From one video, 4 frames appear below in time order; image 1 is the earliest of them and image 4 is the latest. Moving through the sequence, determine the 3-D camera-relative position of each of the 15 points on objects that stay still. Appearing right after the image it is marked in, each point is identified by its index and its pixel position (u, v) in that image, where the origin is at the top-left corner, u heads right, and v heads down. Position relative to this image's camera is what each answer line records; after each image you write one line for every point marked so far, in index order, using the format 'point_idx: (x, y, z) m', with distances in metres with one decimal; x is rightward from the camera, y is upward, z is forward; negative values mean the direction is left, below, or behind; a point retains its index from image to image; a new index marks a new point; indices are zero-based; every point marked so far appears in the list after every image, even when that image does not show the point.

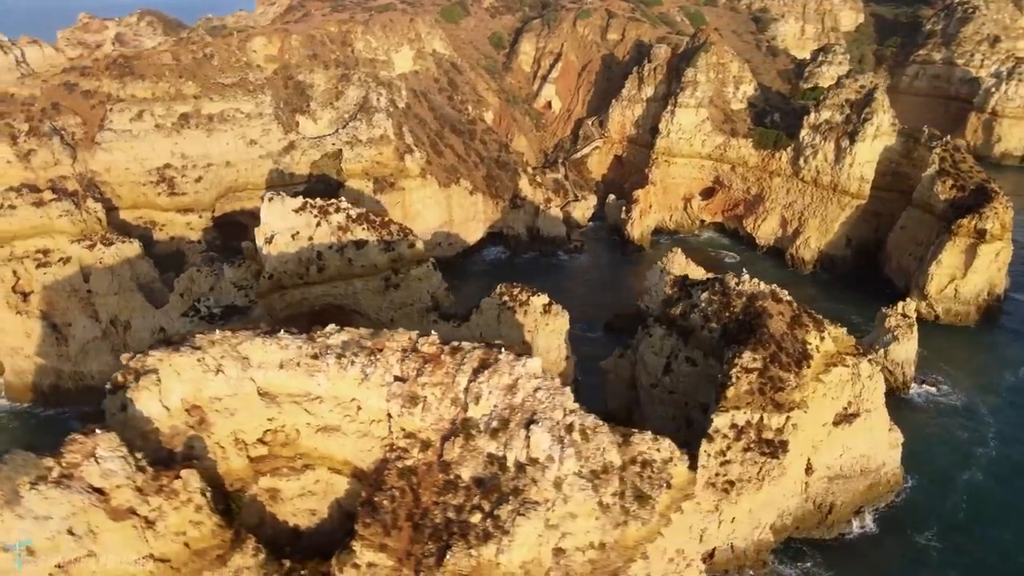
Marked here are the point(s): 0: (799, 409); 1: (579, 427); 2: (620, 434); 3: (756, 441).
0: (+7.1, -3.2, +19.4) m
1: (+1.0, -2.6, +13.9) m
2: (+2.0, -2.9, +14.9) m
3: (+6.0, -3.9, +19.0) m
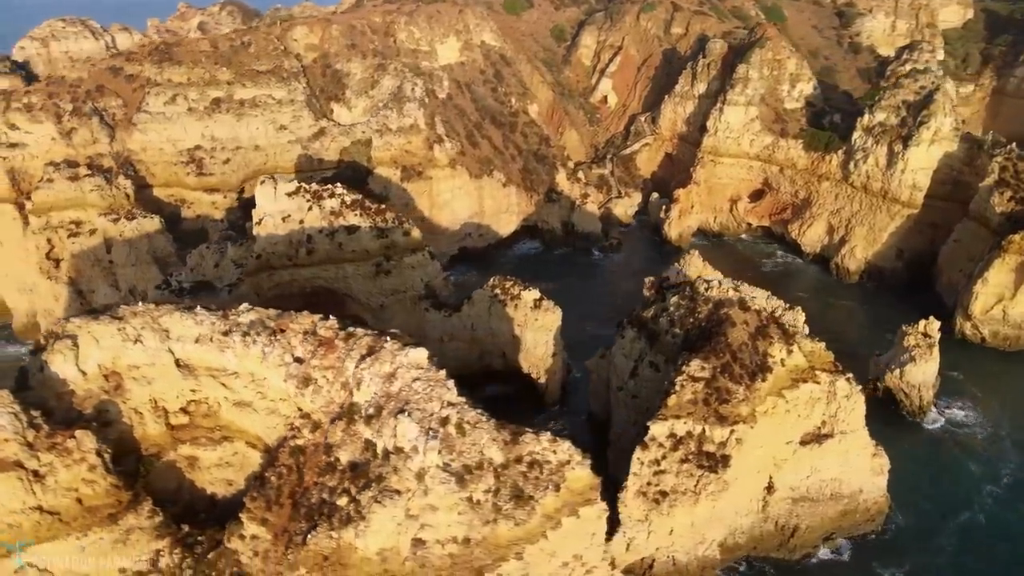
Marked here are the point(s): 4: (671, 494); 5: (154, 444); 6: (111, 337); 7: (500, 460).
0: (+5.5, -3.3, +18.5) m
1: (-1.2, -2.4, +13.9) m
2: (-0.2, -2.8, +14.8) m
3: (+4.3, -4.0, +18.3) m
4: (+3.7, -4.9, +18.0) m
5: (-7.6, -3.3, +16.0) m
6: (-8.0, -1.0, +15.2) m
7: (-0.3, -3.2, +14.3) m
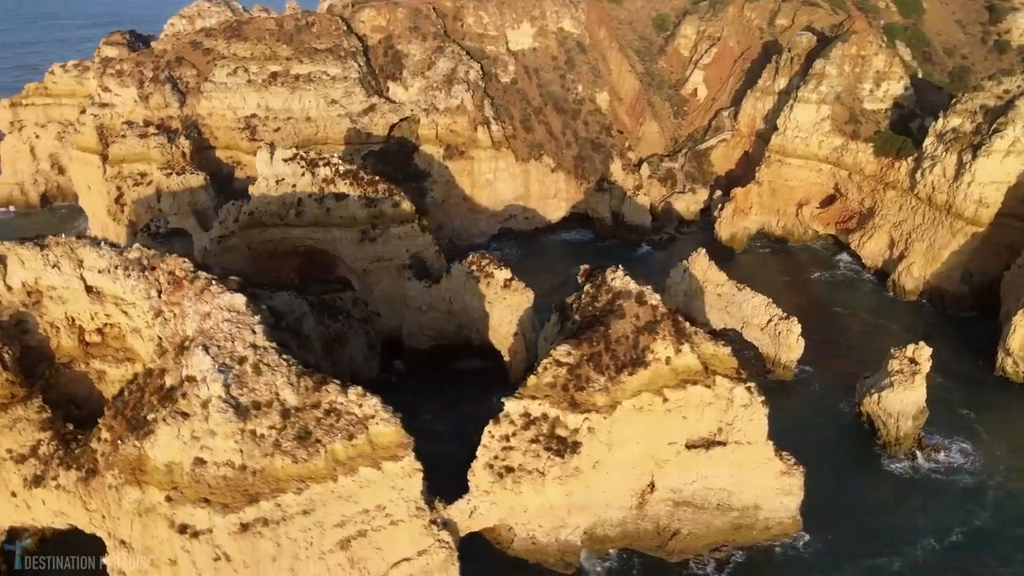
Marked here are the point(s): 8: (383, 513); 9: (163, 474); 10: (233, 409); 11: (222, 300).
0: (+2.0, -3.1, +18.5) m
1: (-5.4, -1.5, +15.5) m
2: (-4.2, -2.0, +16.1) m
3: (+0.8, -3.6, +18.6) m
4: (+0.1, -4.5, +18.5) m
5: (-11.2, -1.7, +19.0) m
6: (-11.5, +0.7, +18.3) m
7: (-4.6, -2.4, +15.7) m
8: (-2.8, -4.9, +16.6) m
9: (-7.0, -3.7, +15.1) m
10: (-5.6, -2.4, +15.0) m
11: (-6.1, -0.2, +15.9) m
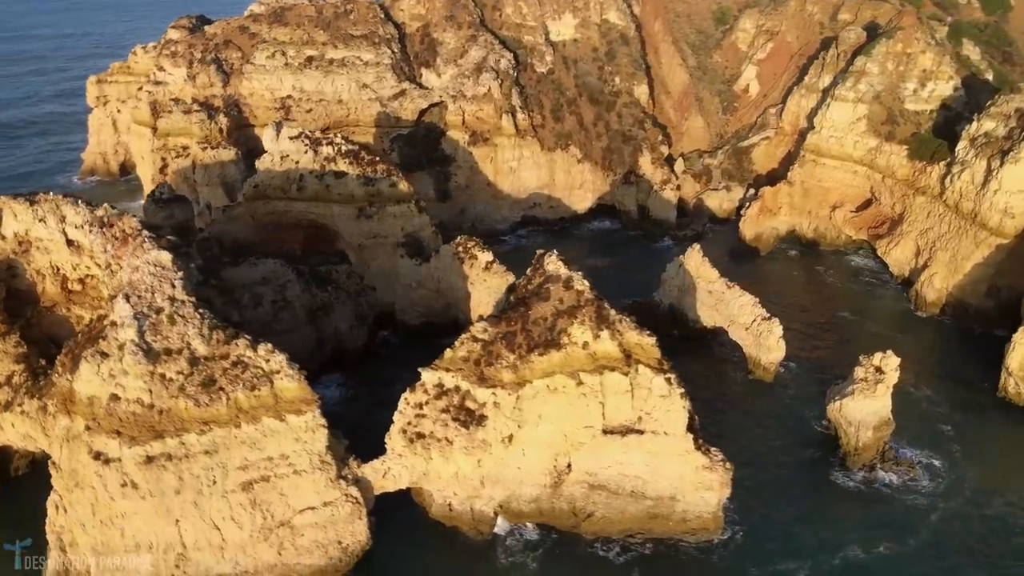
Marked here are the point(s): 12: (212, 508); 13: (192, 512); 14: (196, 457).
0: (-0.2, -2.6, +19.2) m
1: (-7.9, -0.5, +17.2) m
2: (-6.7, -1.1, +17.7) m
3: (-1.4, -3.0, +19.4) m
4: (-2.2, -3.9, +19.4) m
5: (-13.1, -0.3, +21.4) m
6: (-13.4, +2.0, +20.8) m
7: (-7.1, -1.5, +17.3) m
8: (-5.4, -4.1, +18.0) m
9: (-9.6, -2.6, +17.0) m
10: (-8.1, -1.4, +16.7) m
11: (-8.4, +0.8, +17.7) m
12: (-7.0, -5.1, +17.6) m
13: (-7.4, -5.2, +17.5) m
14: (-7.1, -3.8, +17.1) m
